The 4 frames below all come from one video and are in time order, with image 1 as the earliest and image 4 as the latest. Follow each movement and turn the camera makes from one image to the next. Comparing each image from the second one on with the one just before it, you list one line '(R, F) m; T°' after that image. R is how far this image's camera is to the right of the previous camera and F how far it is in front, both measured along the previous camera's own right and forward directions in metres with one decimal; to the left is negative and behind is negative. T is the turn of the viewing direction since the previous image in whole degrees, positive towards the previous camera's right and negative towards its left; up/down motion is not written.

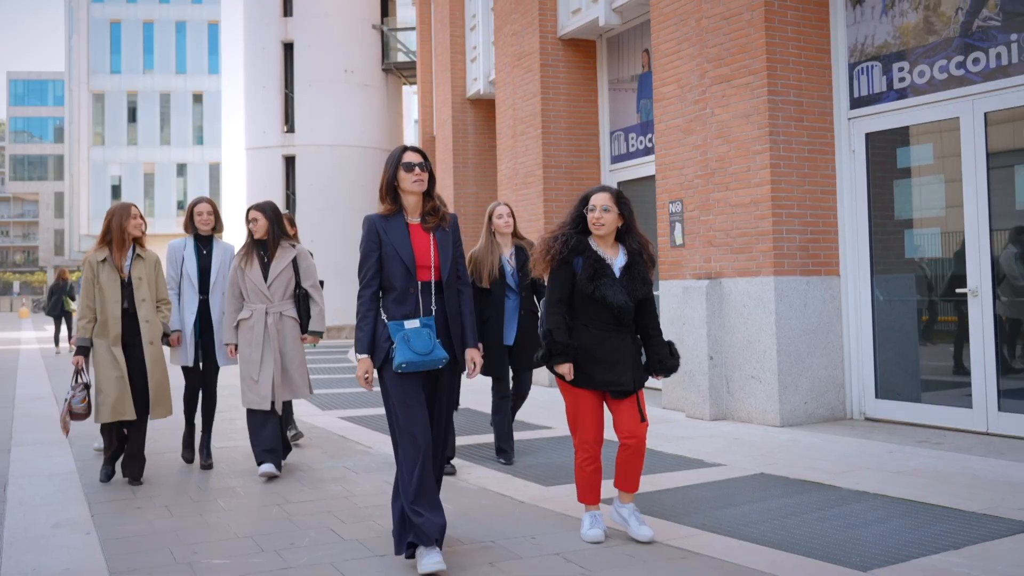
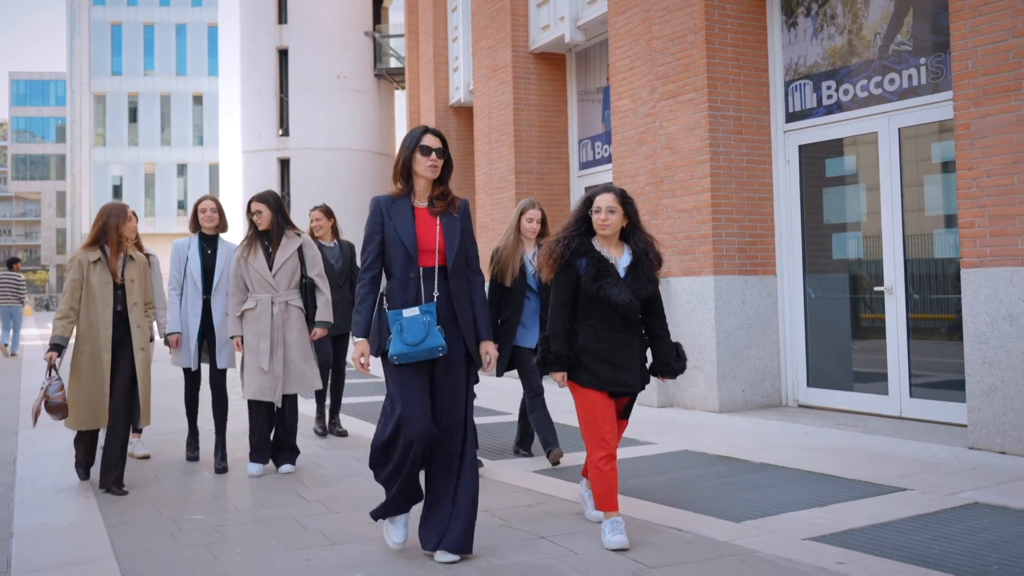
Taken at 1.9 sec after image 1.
(+0.4, -0.8) m; 0°
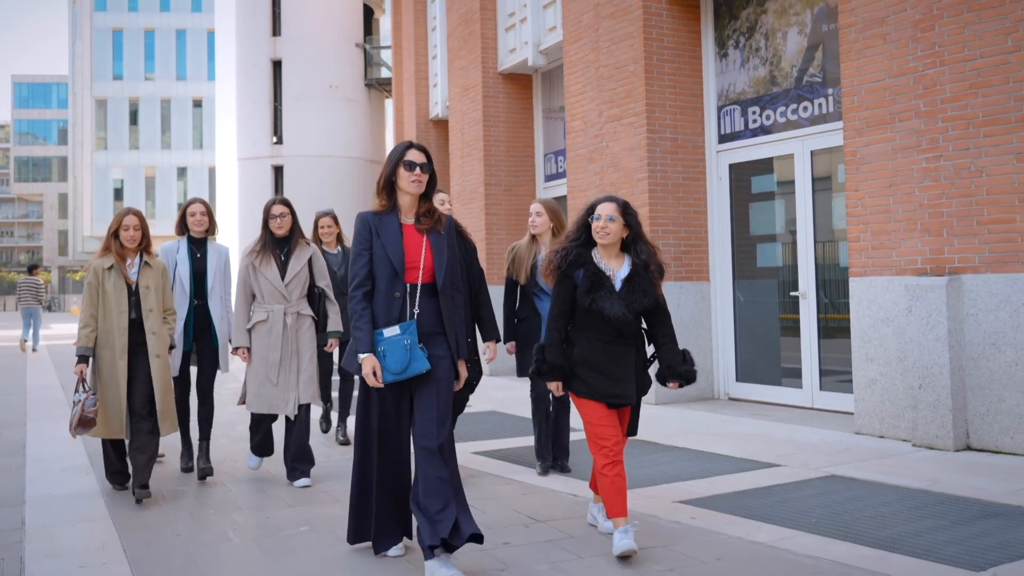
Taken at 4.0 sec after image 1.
(+0.5, -1.0) m; 0°
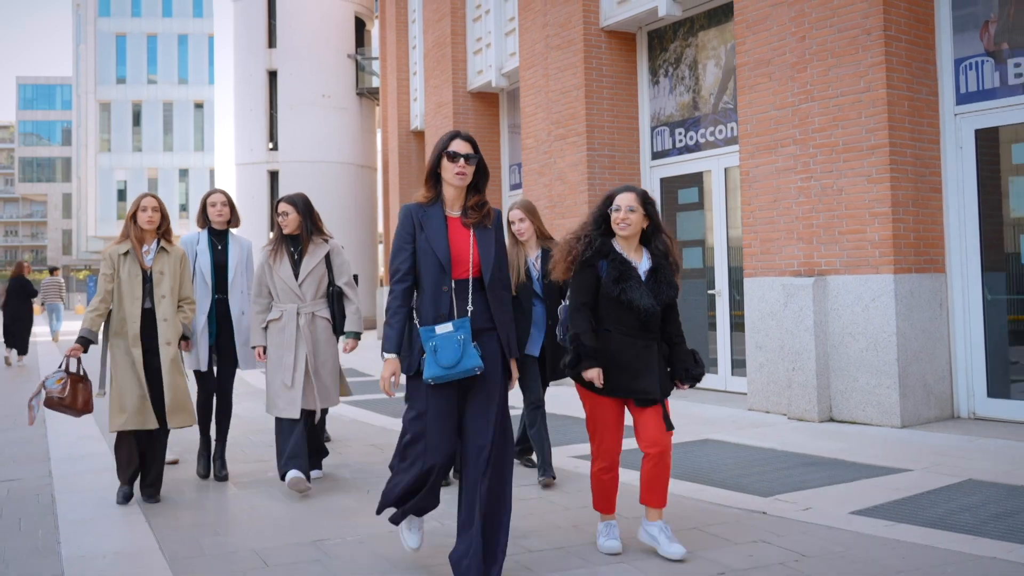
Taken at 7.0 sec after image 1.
(+0.6, -1.4) m; 0°
